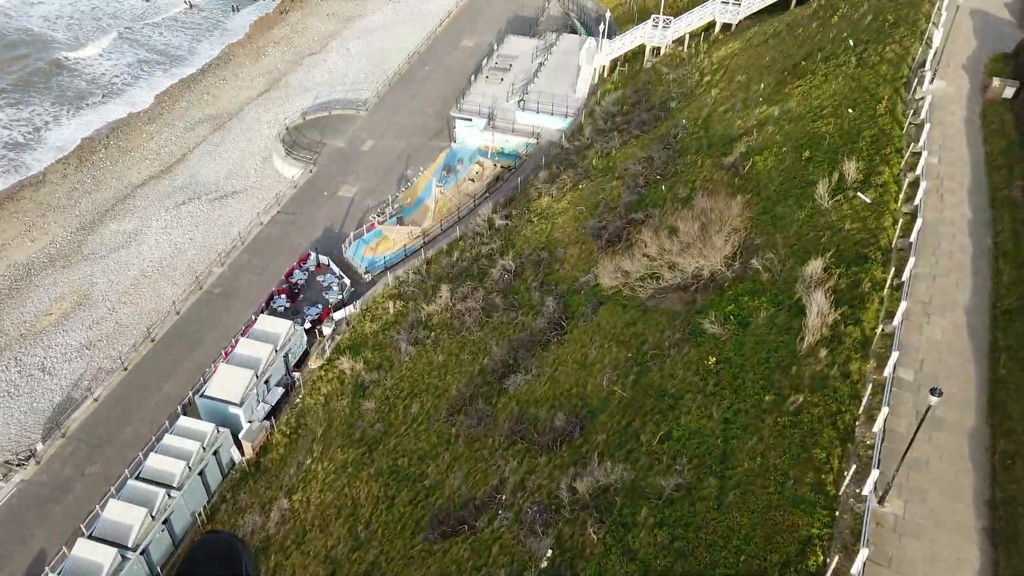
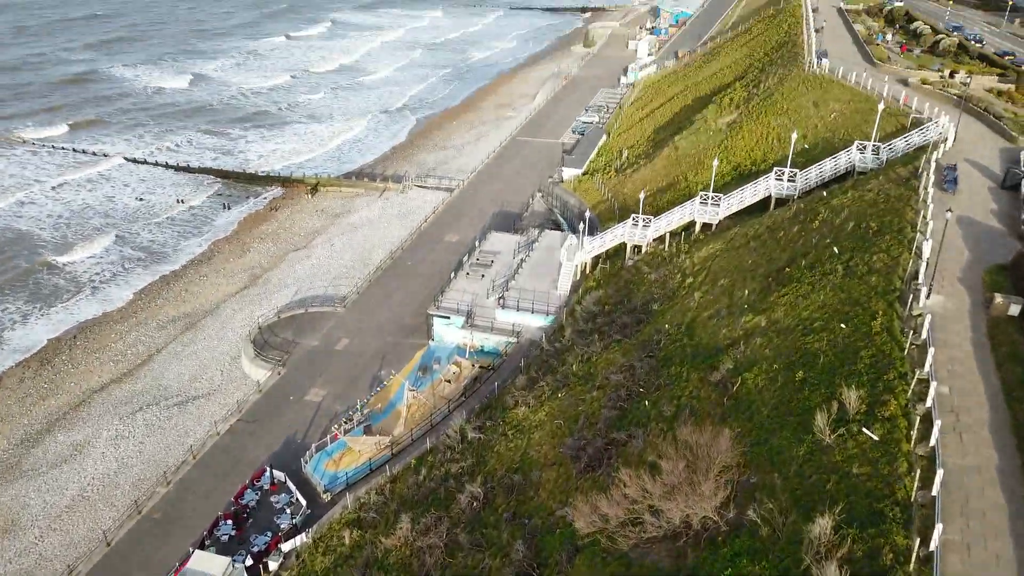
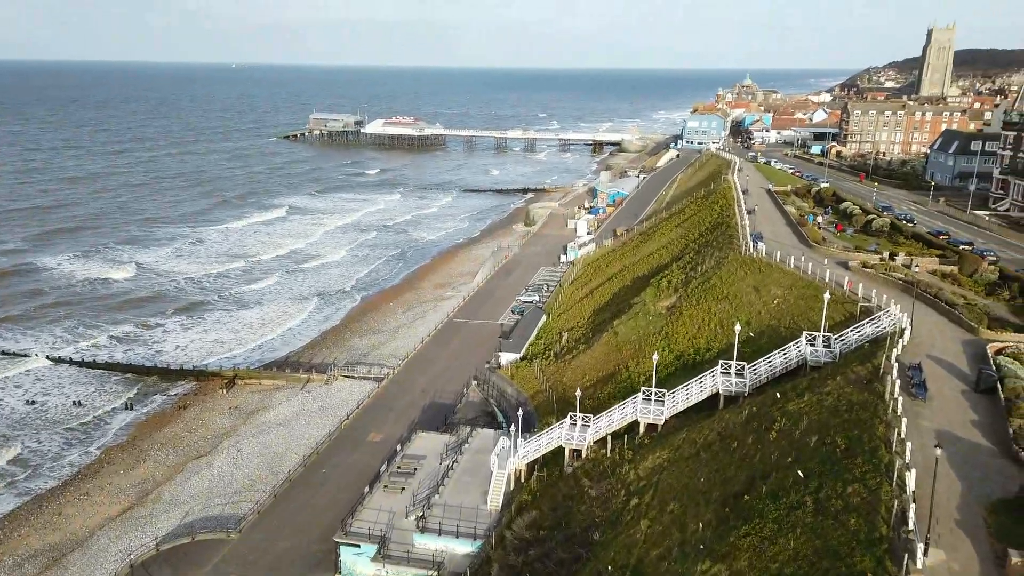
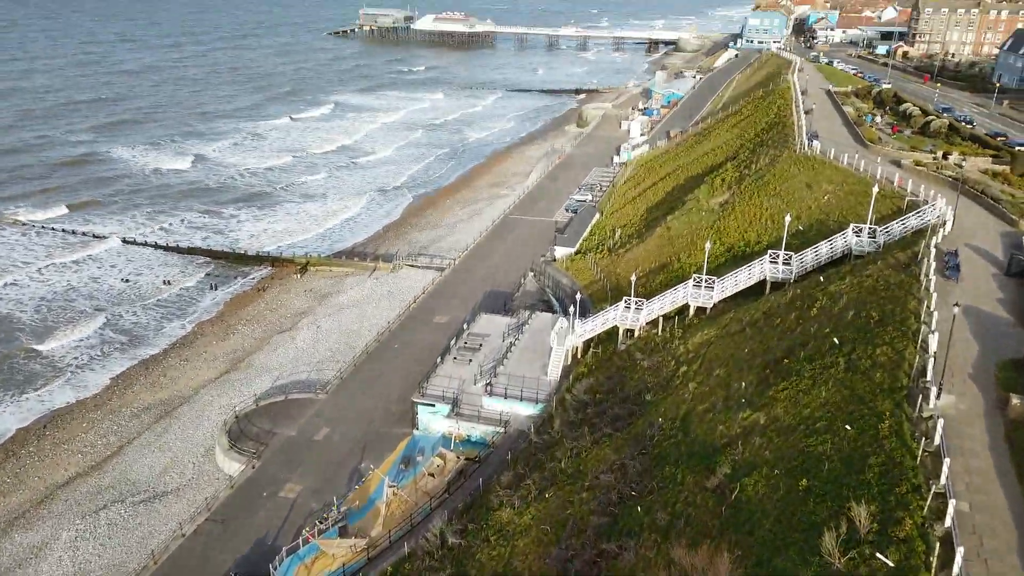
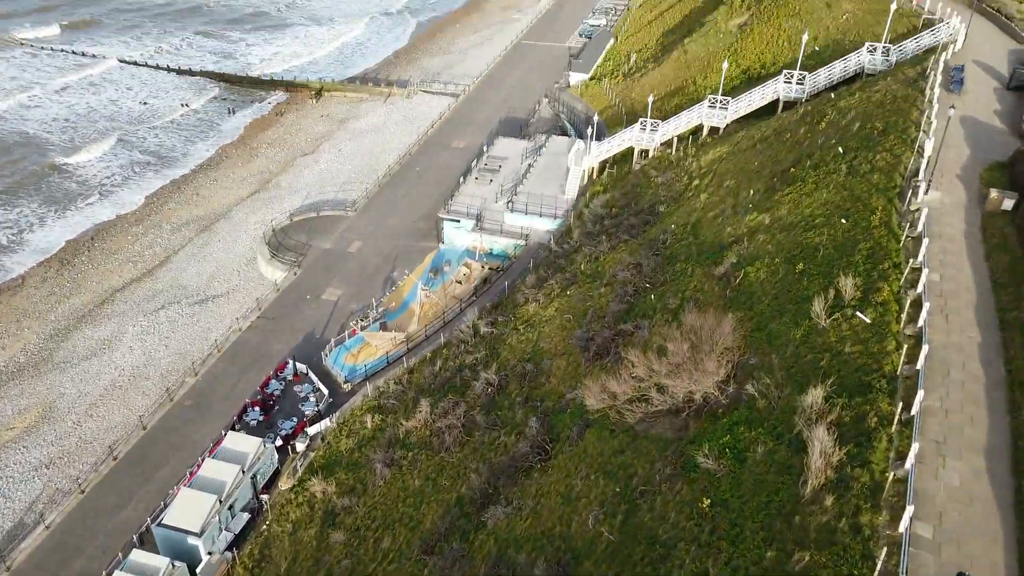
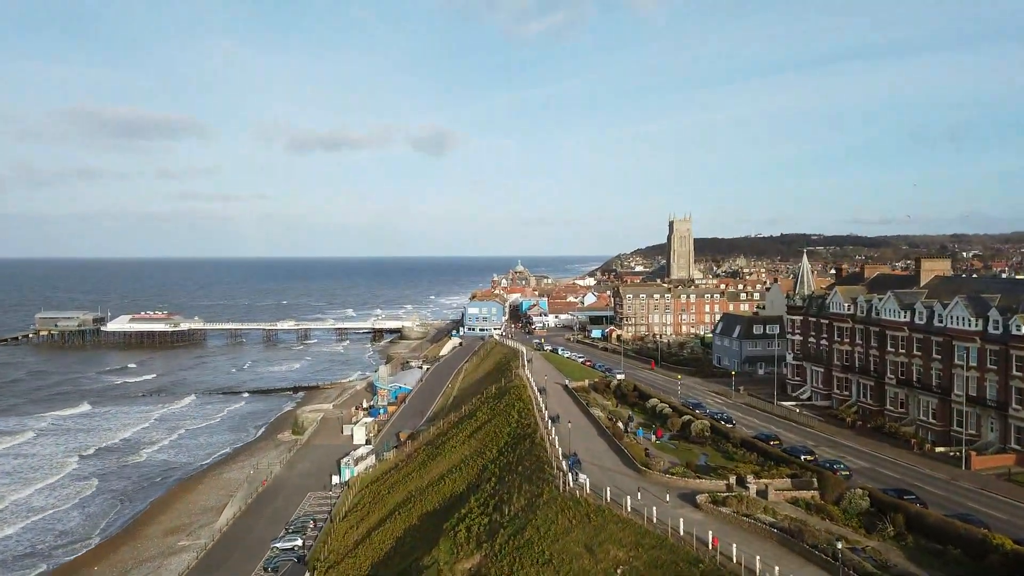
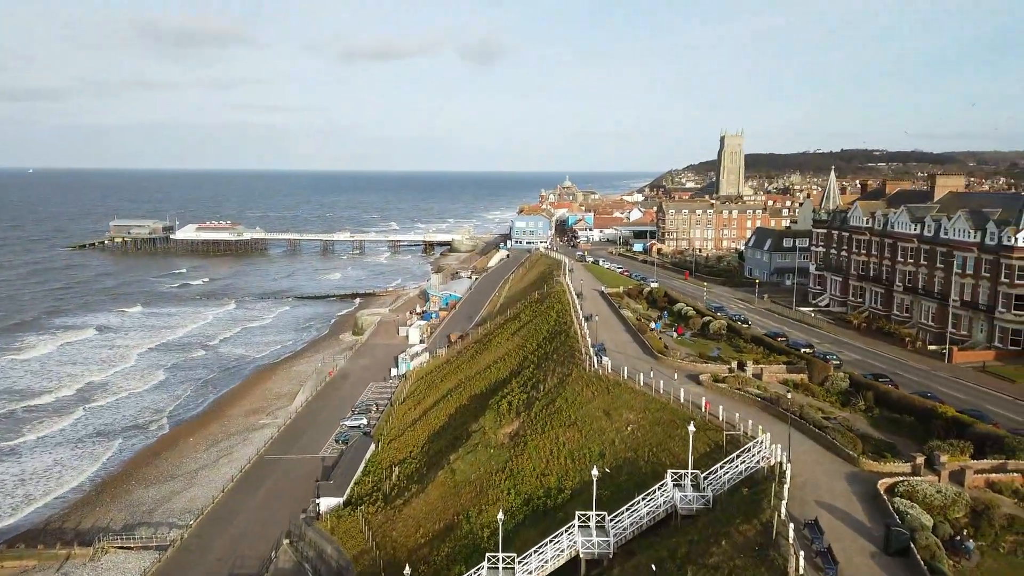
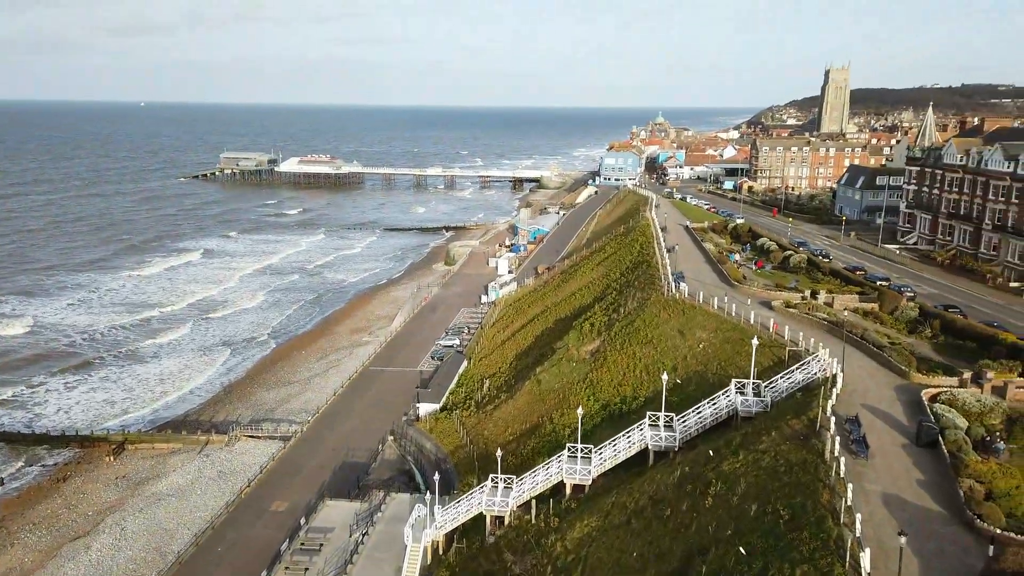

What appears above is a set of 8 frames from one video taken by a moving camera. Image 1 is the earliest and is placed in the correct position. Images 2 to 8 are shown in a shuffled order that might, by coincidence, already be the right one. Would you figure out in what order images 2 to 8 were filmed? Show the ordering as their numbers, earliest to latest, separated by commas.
5, 2, 4, 3, 8, 7, 6
